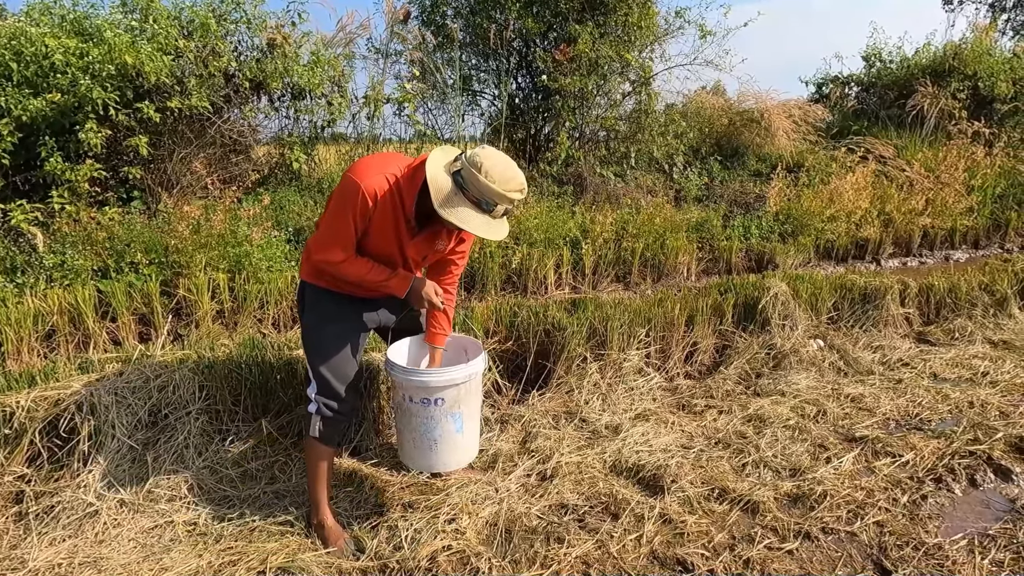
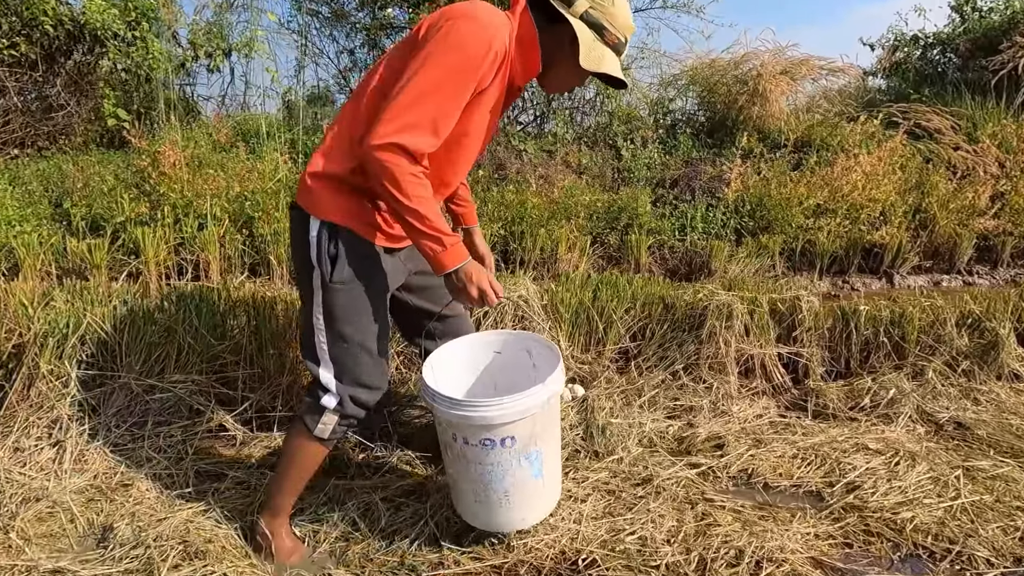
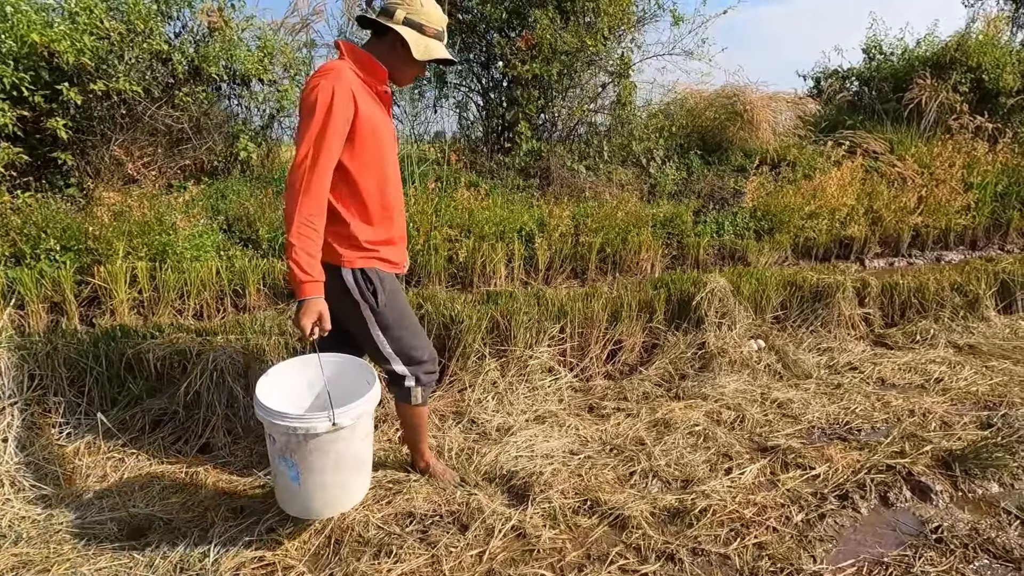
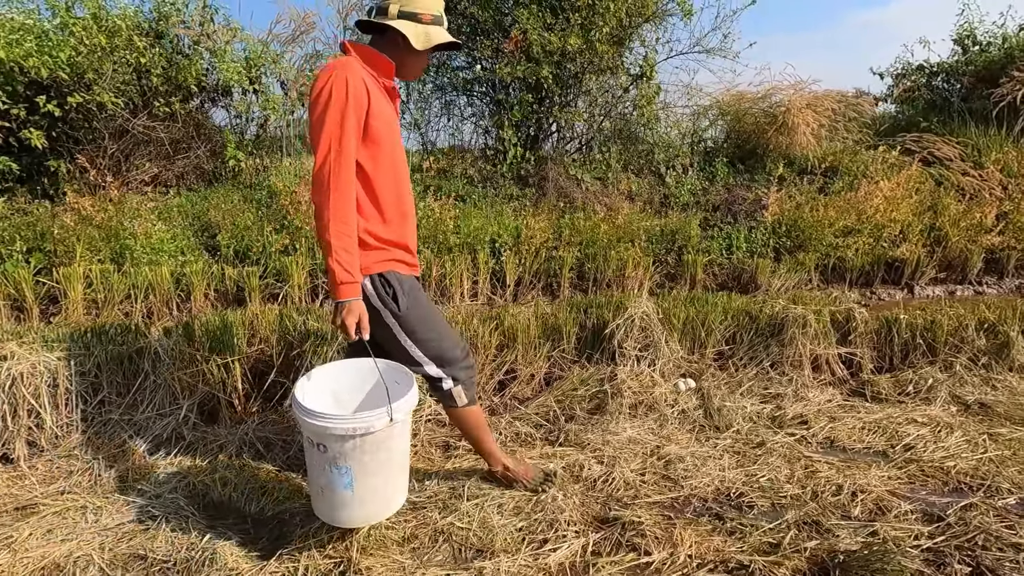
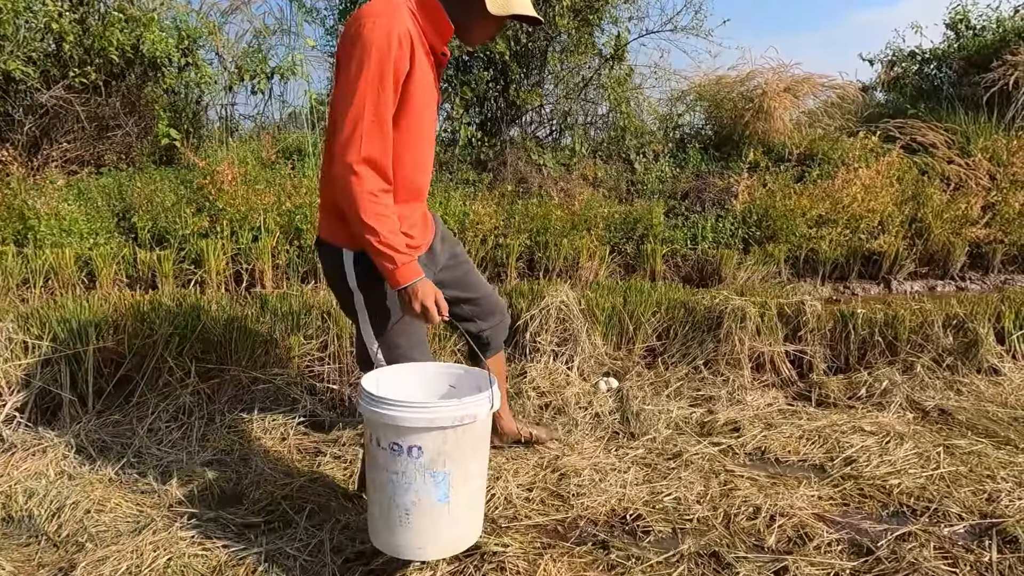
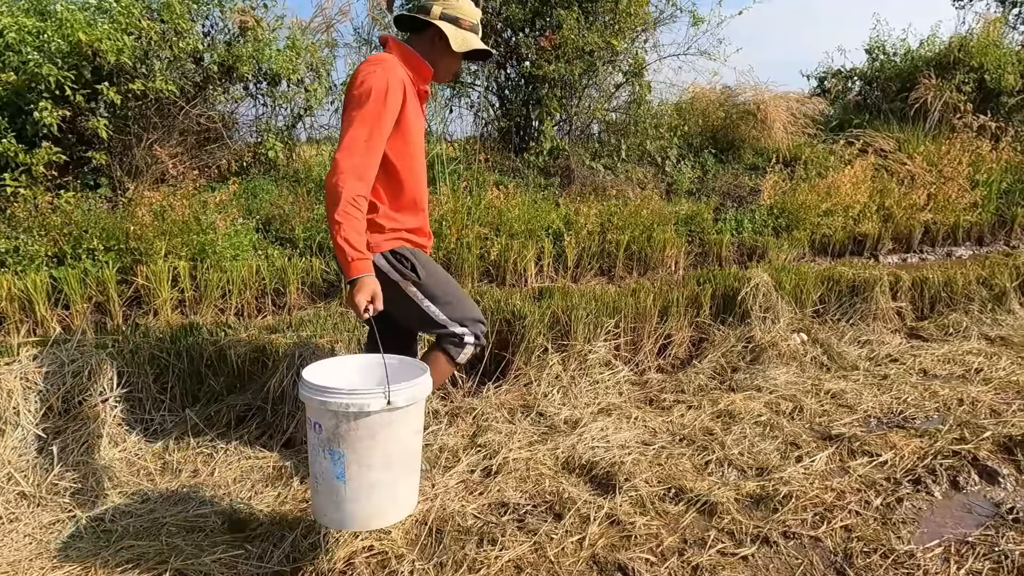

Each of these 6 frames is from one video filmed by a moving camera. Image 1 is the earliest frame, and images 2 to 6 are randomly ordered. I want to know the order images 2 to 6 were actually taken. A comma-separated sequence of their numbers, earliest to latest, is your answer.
6, 3, 4, 5, 2
